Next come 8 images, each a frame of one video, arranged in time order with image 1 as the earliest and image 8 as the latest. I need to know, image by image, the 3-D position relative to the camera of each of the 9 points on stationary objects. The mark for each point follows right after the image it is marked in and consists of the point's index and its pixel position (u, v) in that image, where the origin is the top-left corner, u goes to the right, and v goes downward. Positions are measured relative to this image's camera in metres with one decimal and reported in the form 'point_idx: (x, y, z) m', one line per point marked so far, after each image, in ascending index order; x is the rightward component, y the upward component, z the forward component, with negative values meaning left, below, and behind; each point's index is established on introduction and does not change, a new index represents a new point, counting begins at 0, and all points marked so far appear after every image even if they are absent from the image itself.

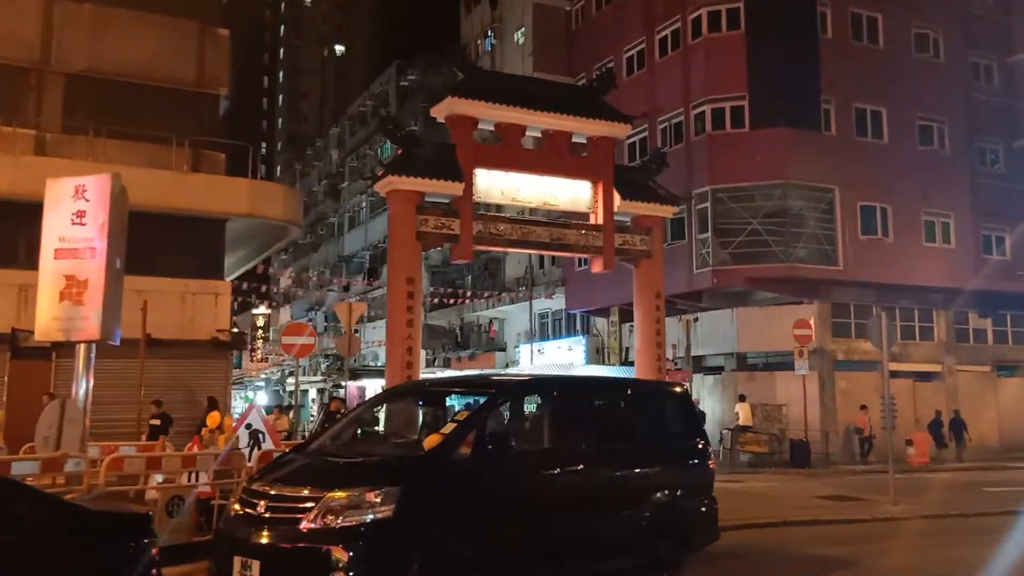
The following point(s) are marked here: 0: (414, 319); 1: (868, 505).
0: (-2.1, -0.7, +18.9) m
1: (+5.8, -3.5, +14.3) m
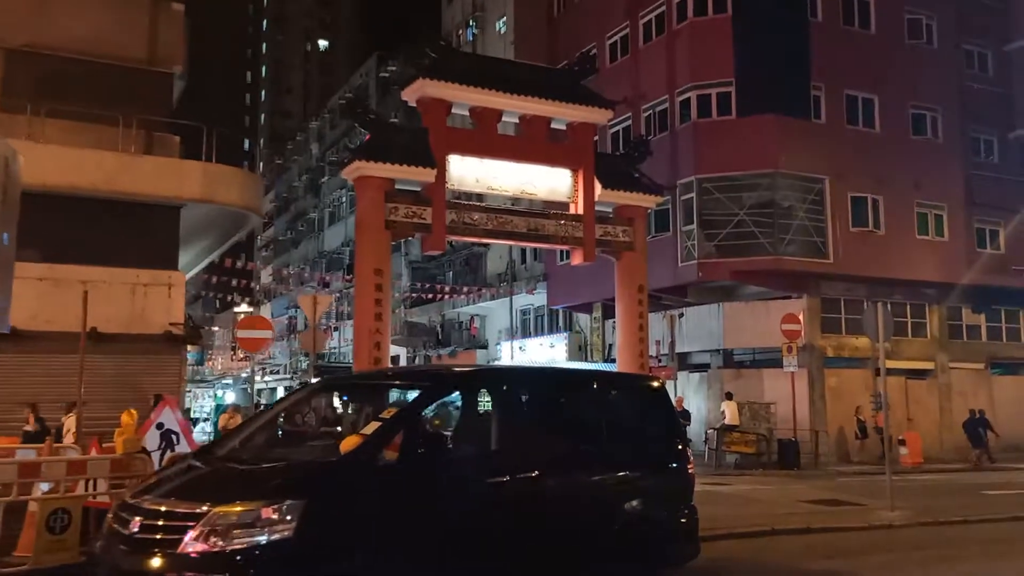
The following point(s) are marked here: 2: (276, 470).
0: (-2.6, -0.5, +17.9) m
1: (+5.3, -3.4, +13.4) m
2: (-1.4, -1.0, +5.1) m
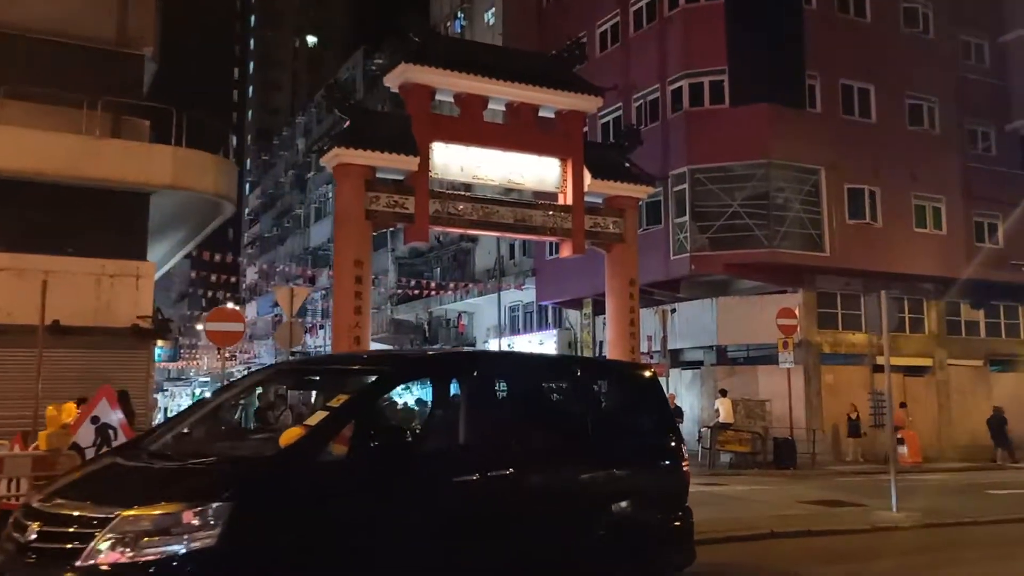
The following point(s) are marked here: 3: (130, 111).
0: (-2.9, -0.3, +17.1) m
1: (+5.1, -3.2, +12.7) m
2: (-1.5, -0.9, +4.3) m
3: (-6.7, +3.1, +15.4) m
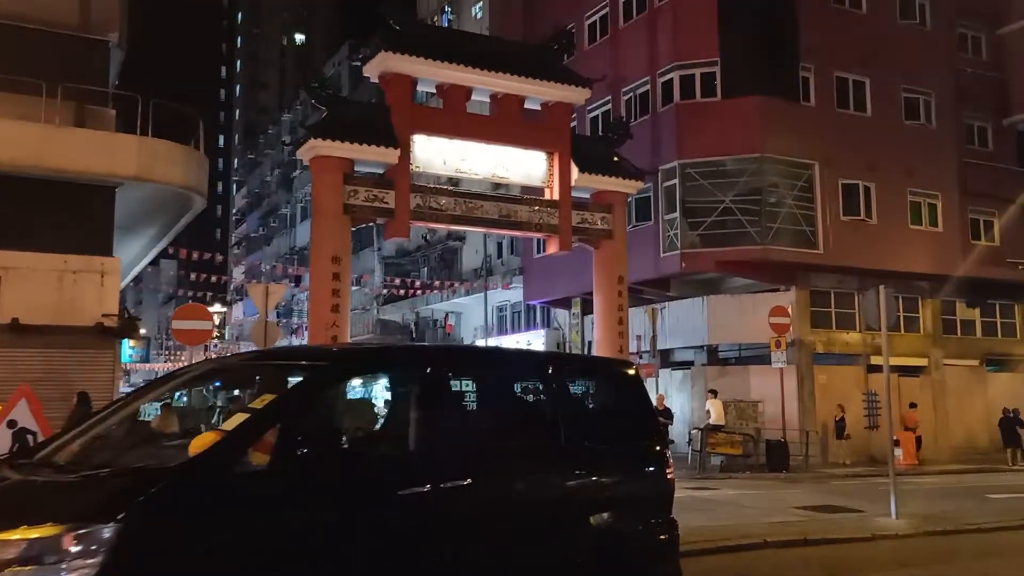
0: (-3.2, -0.3, +16.5) m
1: (+4.8, -3.2, +12.1) m
2: (-1.7, -0.8, +3.7) m
3: (-7.0, +3.1, +14.8) m
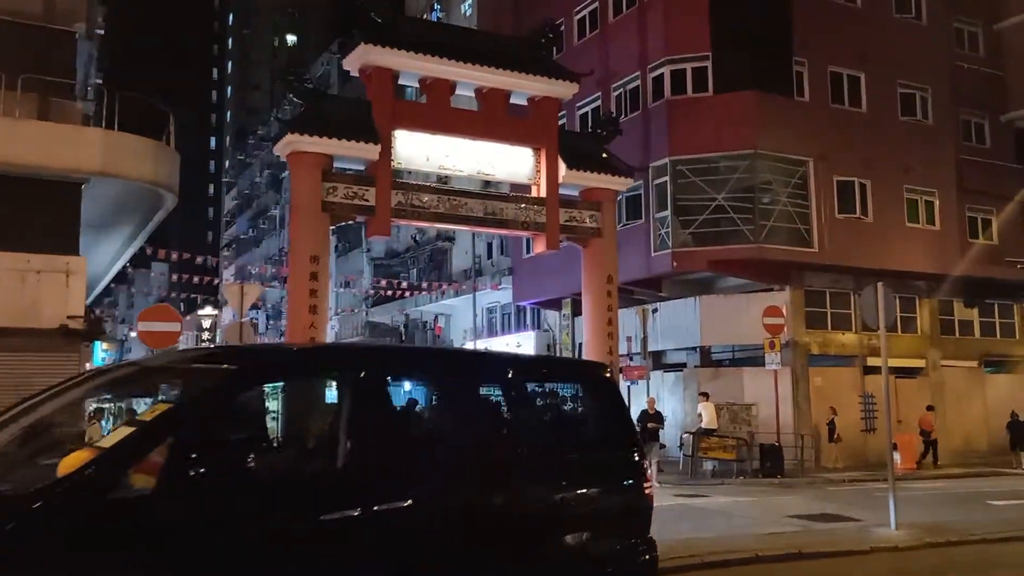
0: (-3.5, -0.3, +15.9) m
1: (+4.5, -3.1, +11.6) m
2: (-1.9, -0.8, +3.1) m
3: (-7.2, +3.1, +14.2) m
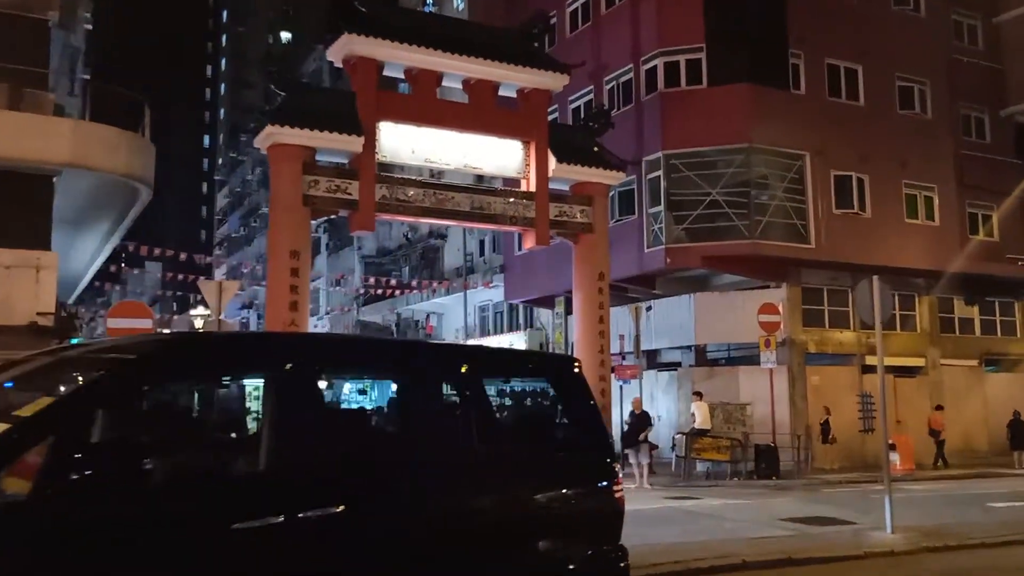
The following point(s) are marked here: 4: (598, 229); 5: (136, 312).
0: (-3.7, -0.2, +15.4) m
1: (+4.3, -3.1, +11.1) m
2: (-2.1, -0.7, +2.6) m
3: (-7.5, +3.2, +13.7) m
4: (+1.8, +1.2, +18.8) m
5: (-4.7, -0.3, +11.1) m
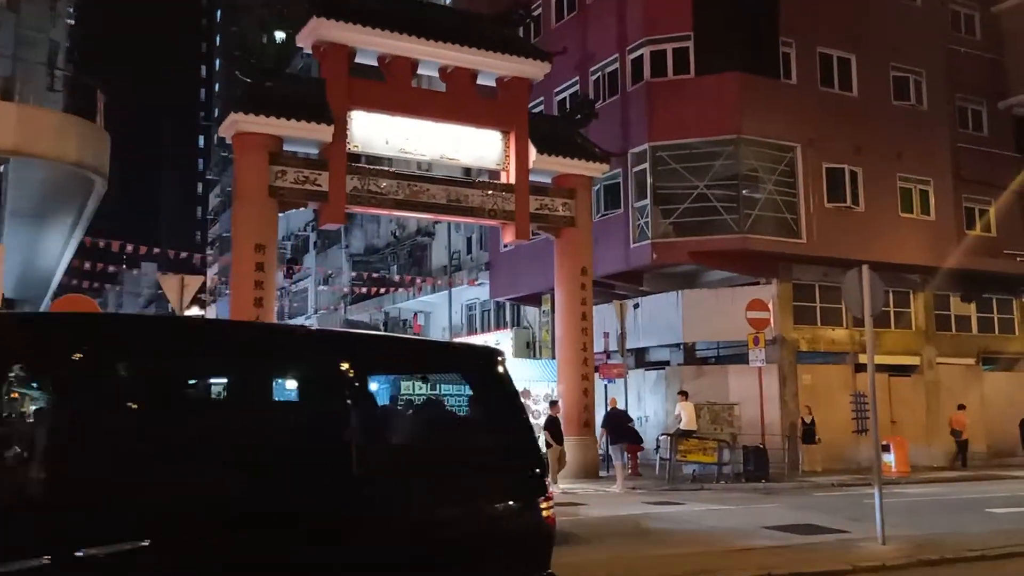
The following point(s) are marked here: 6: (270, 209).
0: (-4.1, -0.1, +14.7) m
1: (+3.9, -3.0, +10.4) m
2: (-2.6, -0.6, +1.9) m
3: (-7.9, +3.3, +13.0) m
4: (+1.4, +1.3, +18.2) m
5: (-5.2, -0.2, +10.4) m
6: (-4.2, +1.4, +15.2) m
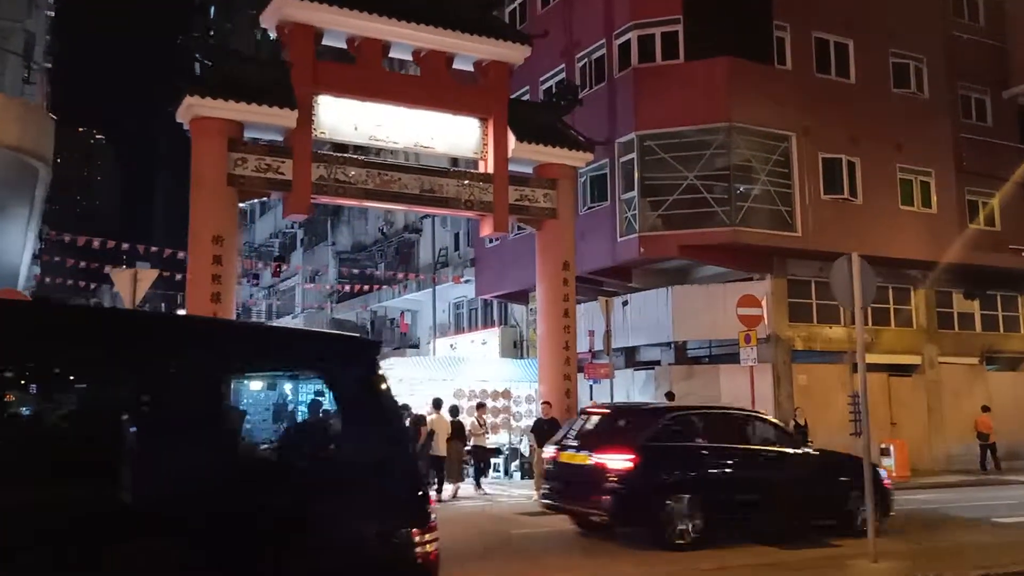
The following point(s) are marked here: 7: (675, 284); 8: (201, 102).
0: (-4.5, -0.1, +13.8) m
1: (+3.5, -2.9, +9.5) m
2: (-3.0, -0.5, +1.1) m
3: (-8.3, +3.4, +12.1) m
4: (+1.0, +1.4, +17.3) m
5: (-5.6, -0.1, +9.5) m
6: (-4.6, +1.4, +14.3) m
7: (+3.7, +0.1, +20.2) m
8: (-4.9, +3.0, +14.1) m
